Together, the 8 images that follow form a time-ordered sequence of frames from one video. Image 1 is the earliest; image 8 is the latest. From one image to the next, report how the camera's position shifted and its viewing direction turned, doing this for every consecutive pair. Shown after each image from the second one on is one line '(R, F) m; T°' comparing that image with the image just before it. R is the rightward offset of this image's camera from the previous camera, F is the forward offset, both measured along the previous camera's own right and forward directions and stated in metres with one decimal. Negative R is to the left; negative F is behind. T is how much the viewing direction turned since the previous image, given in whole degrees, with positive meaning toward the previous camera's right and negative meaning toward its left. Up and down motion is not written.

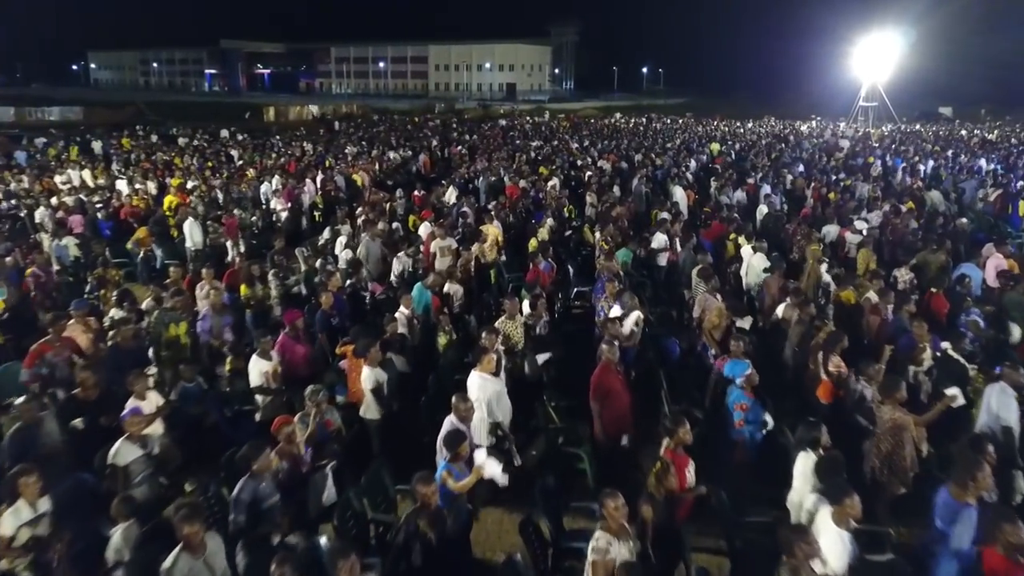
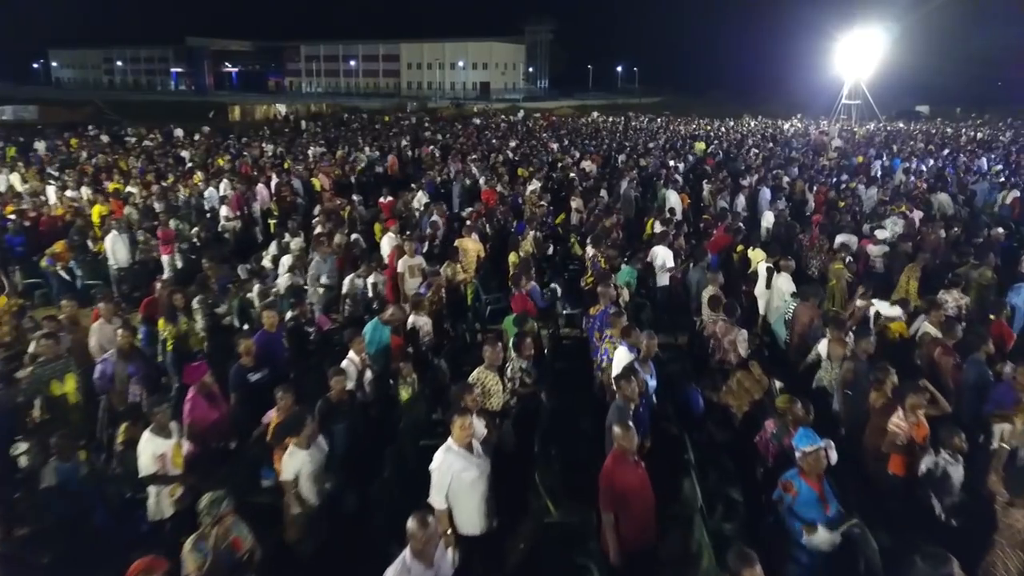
(0.0, +1.5) m; +2°
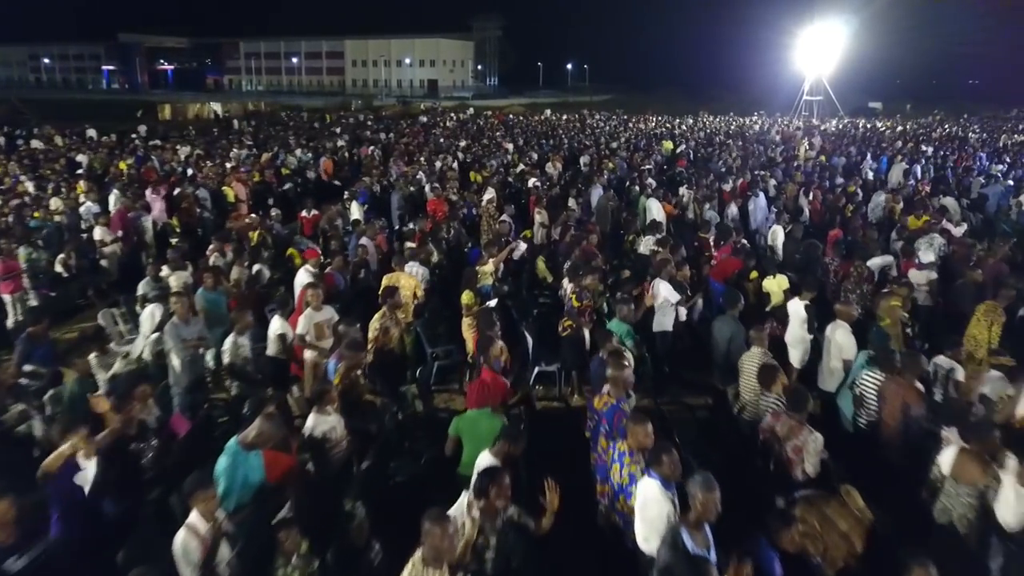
(0.0, +2.4) m; +3°
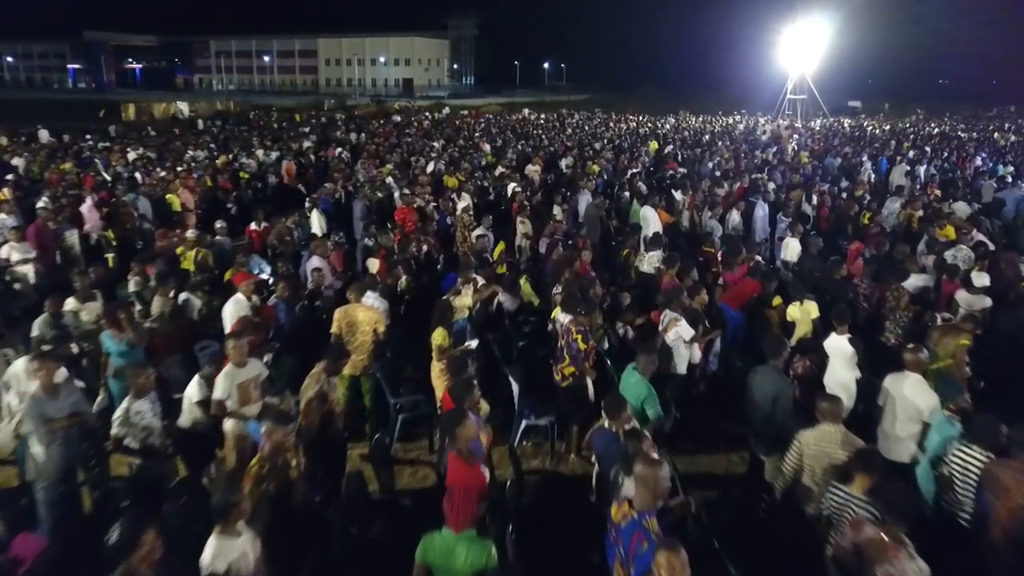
(0.0, +1.3) m; +2°
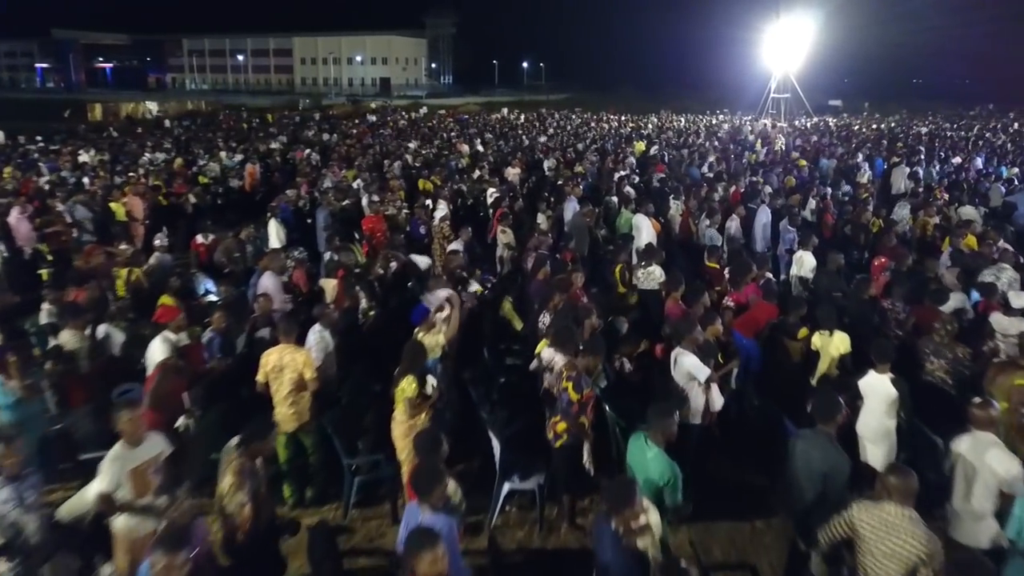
(0.0, +1.0) m; +1°
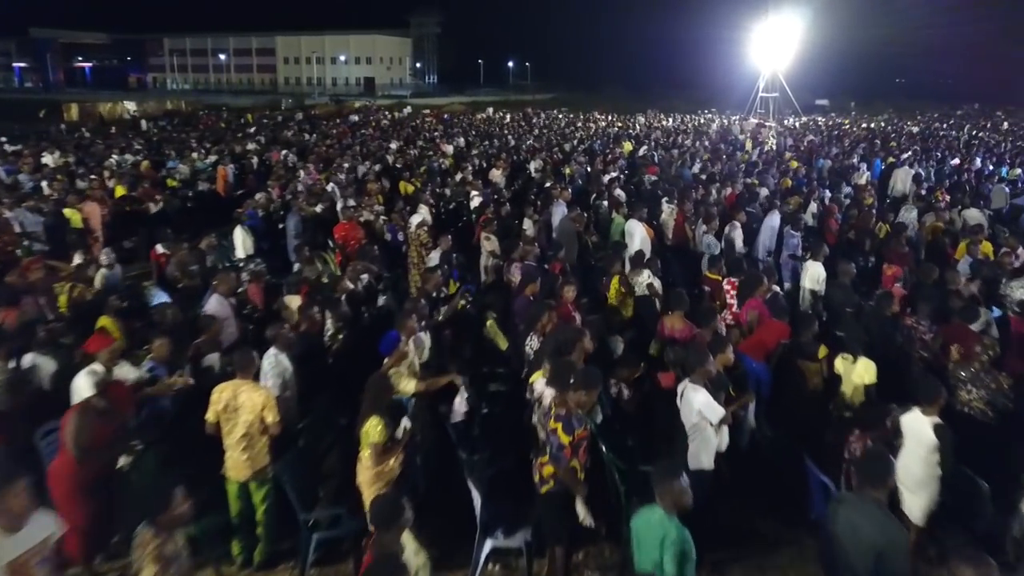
(0.0, +0.7) m; +1°
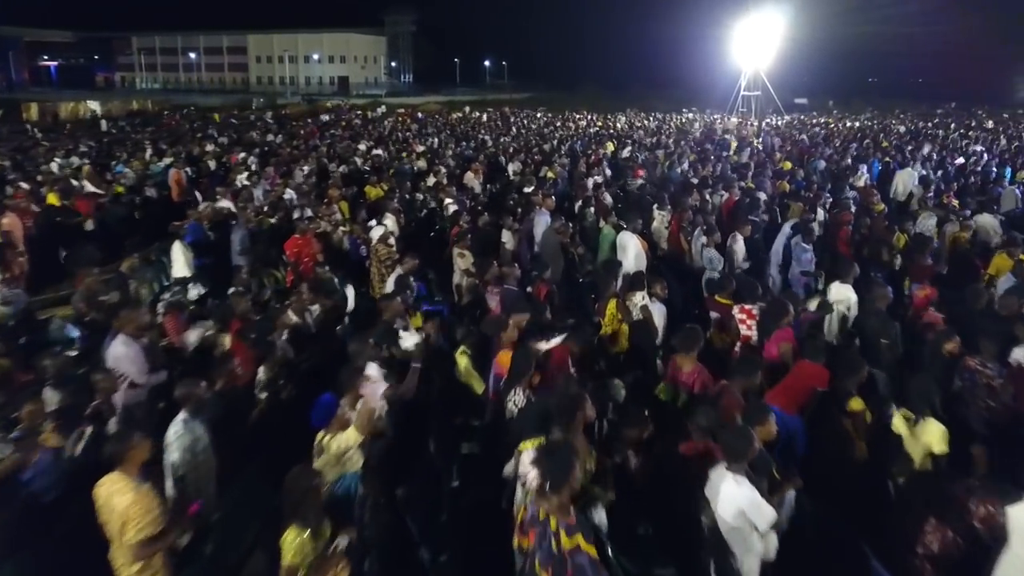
(0.0, +1.1) m; +2°
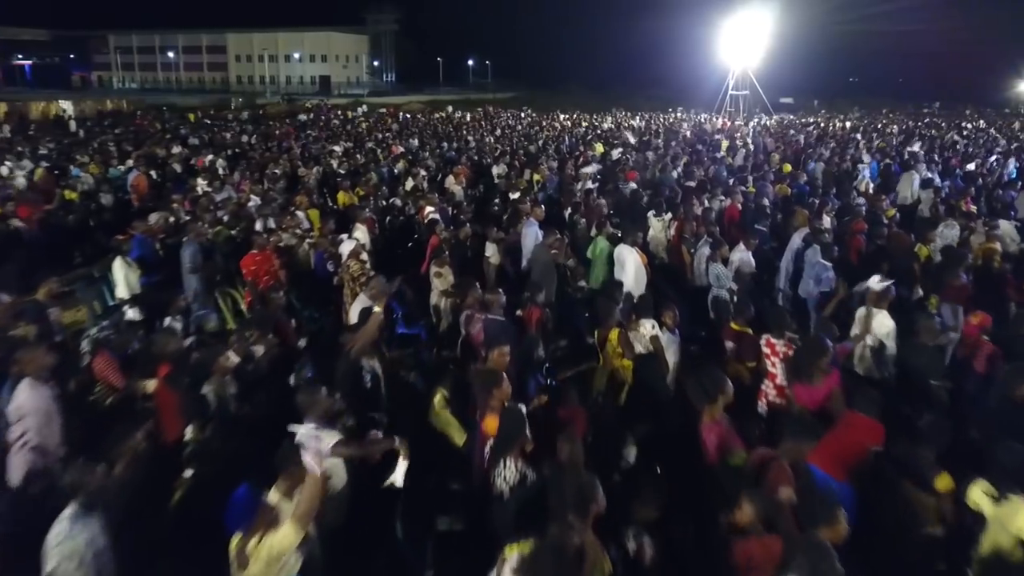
(0.0, +0.9) m; +1°
